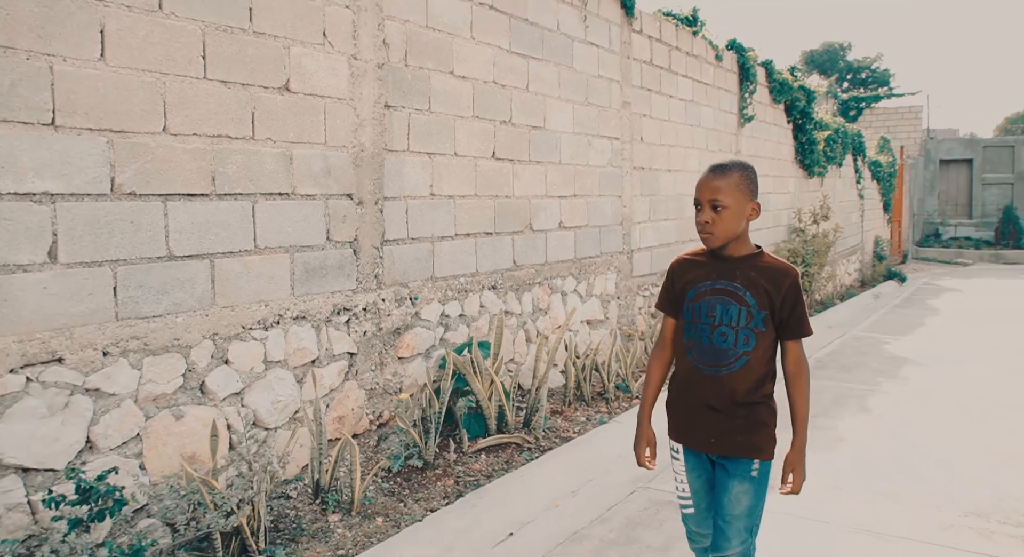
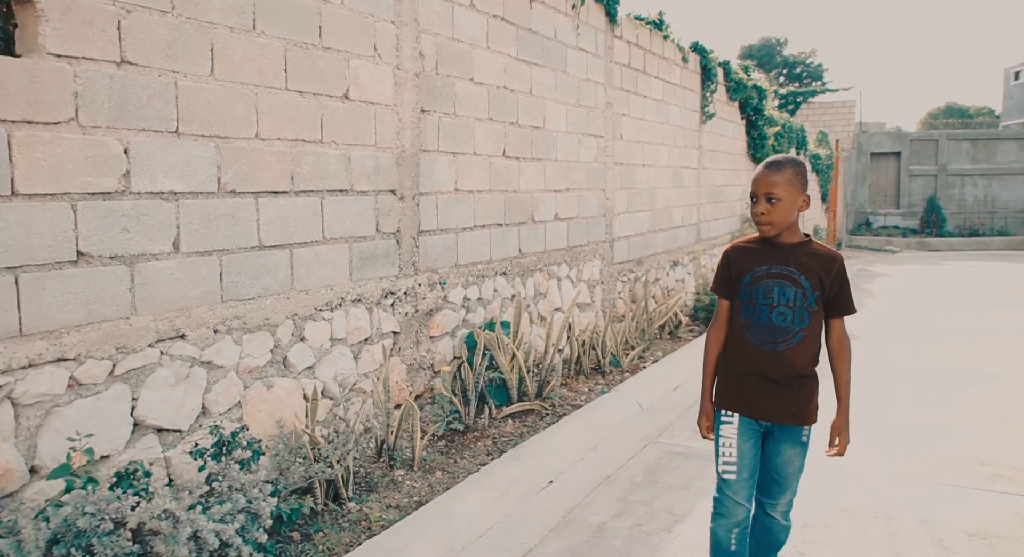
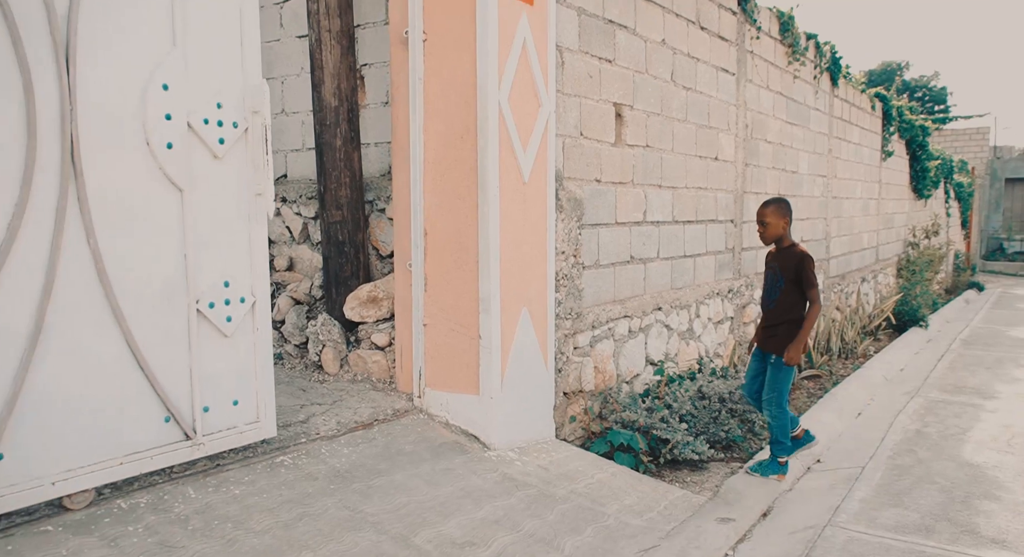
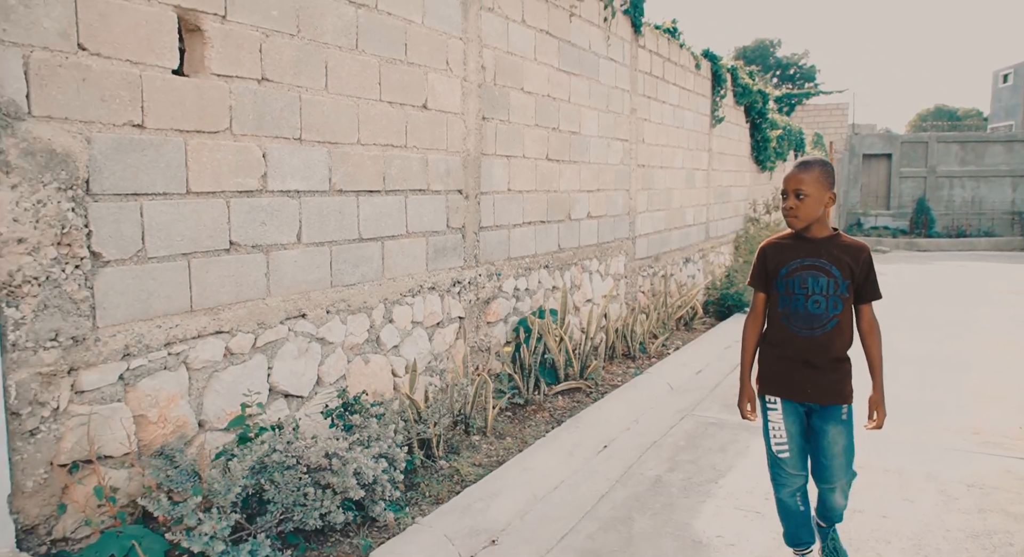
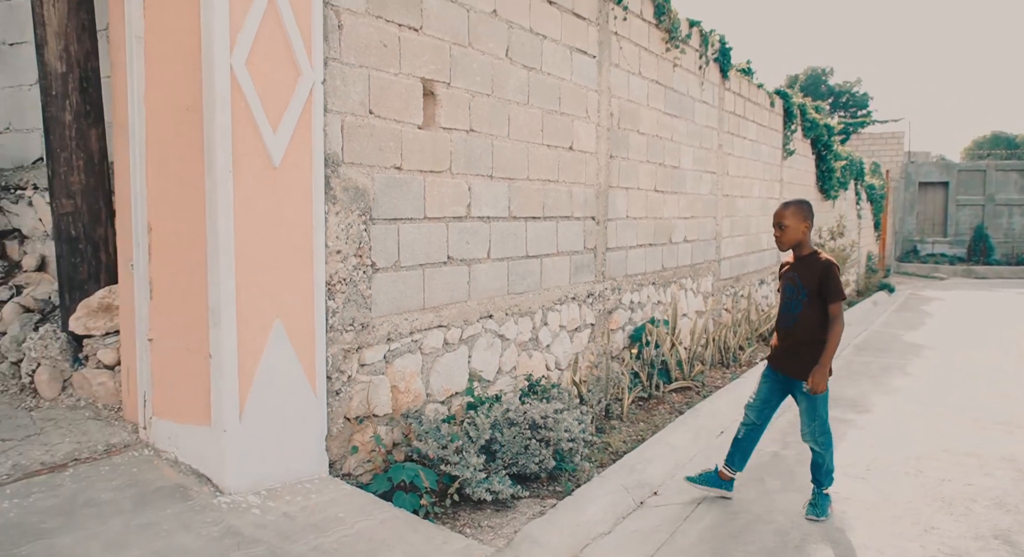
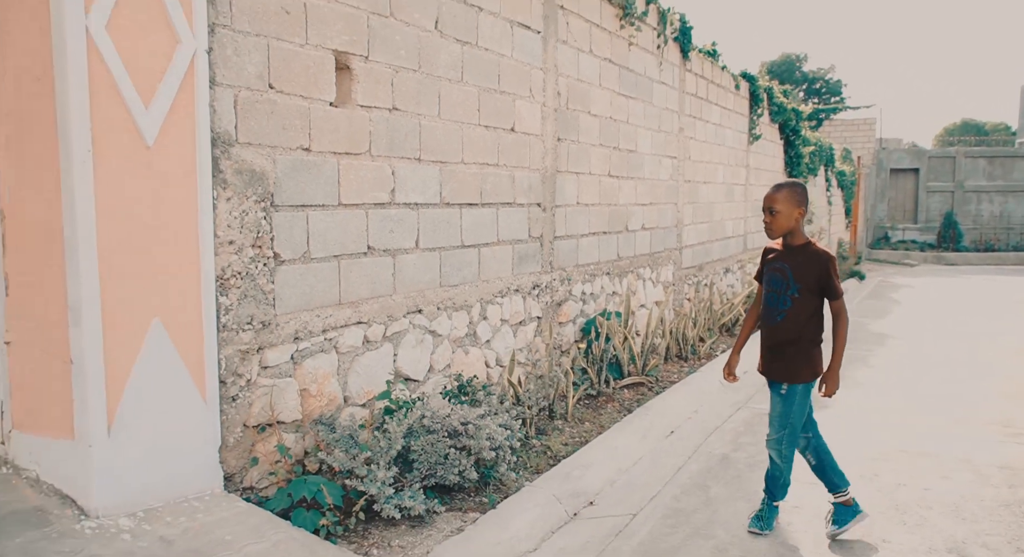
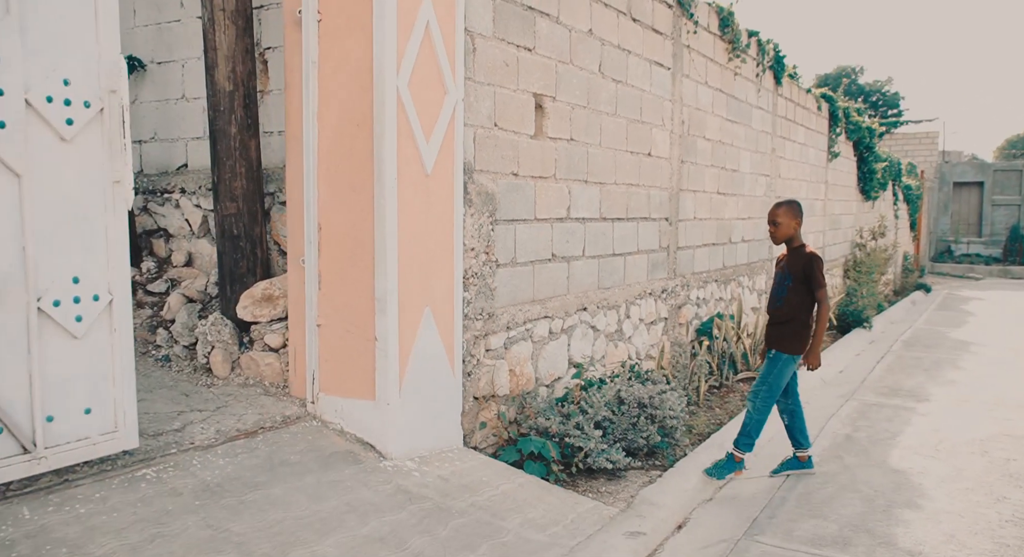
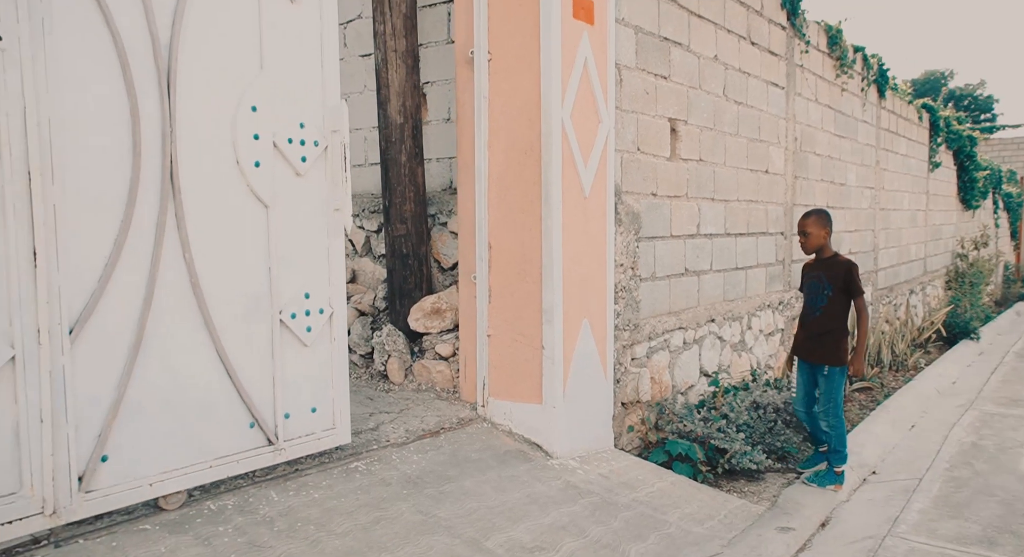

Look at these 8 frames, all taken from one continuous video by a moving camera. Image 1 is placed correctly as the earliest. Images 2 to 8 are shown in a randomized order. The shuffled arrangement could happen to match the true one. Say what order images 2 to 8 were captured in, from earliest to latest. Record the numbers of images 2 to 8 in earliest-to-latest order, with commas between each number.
2, 4, 6, 5, 7, 3, 8
